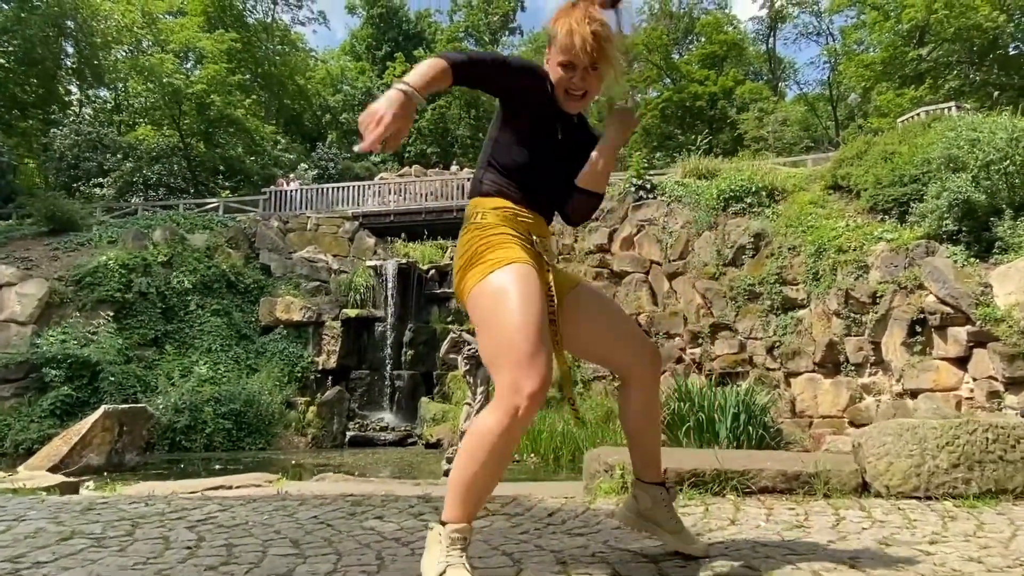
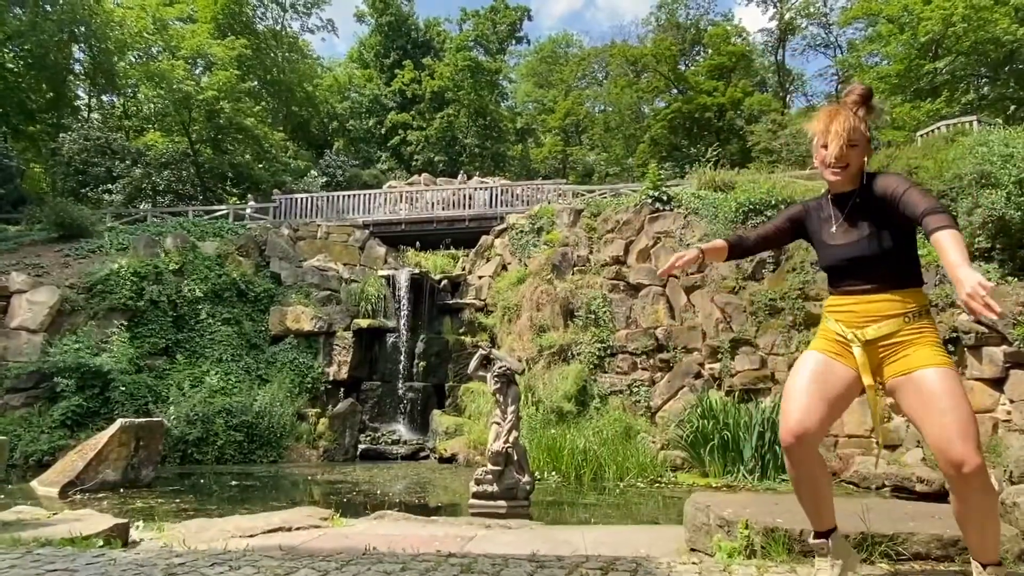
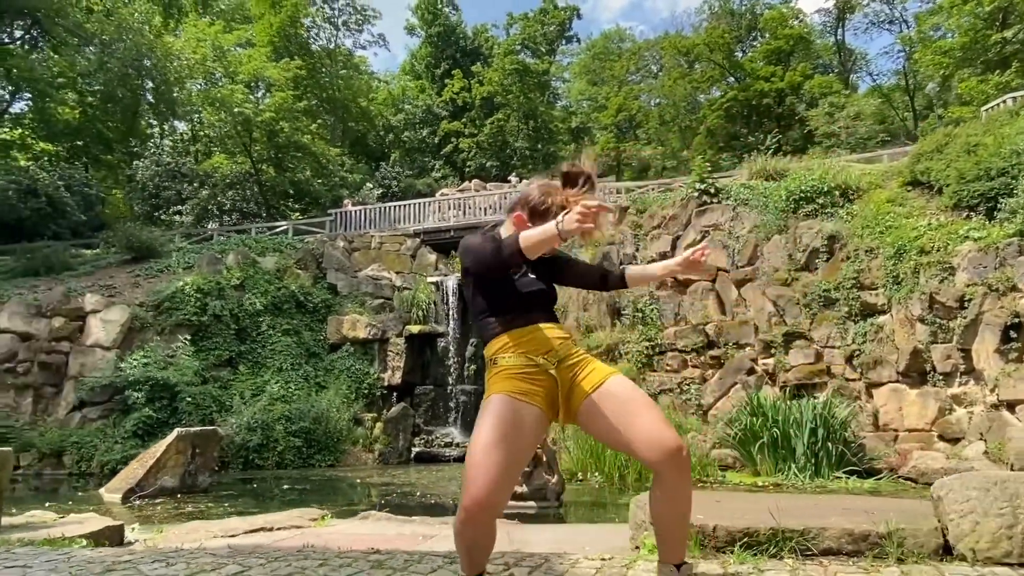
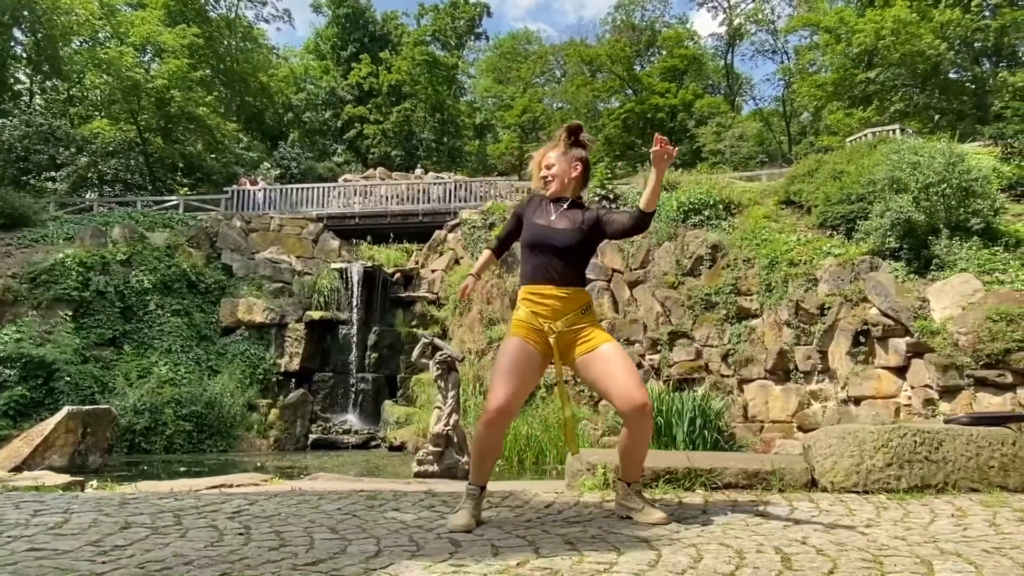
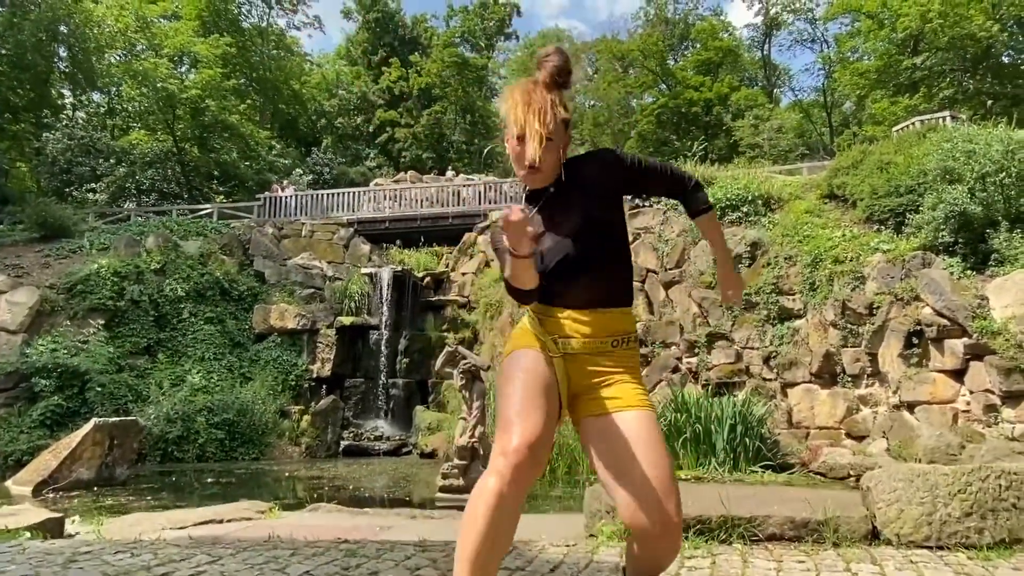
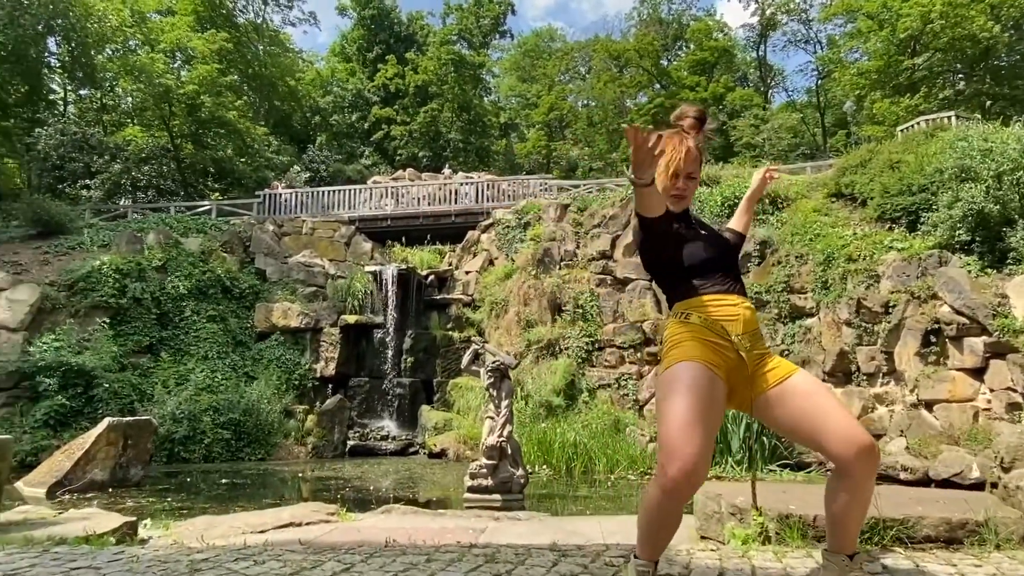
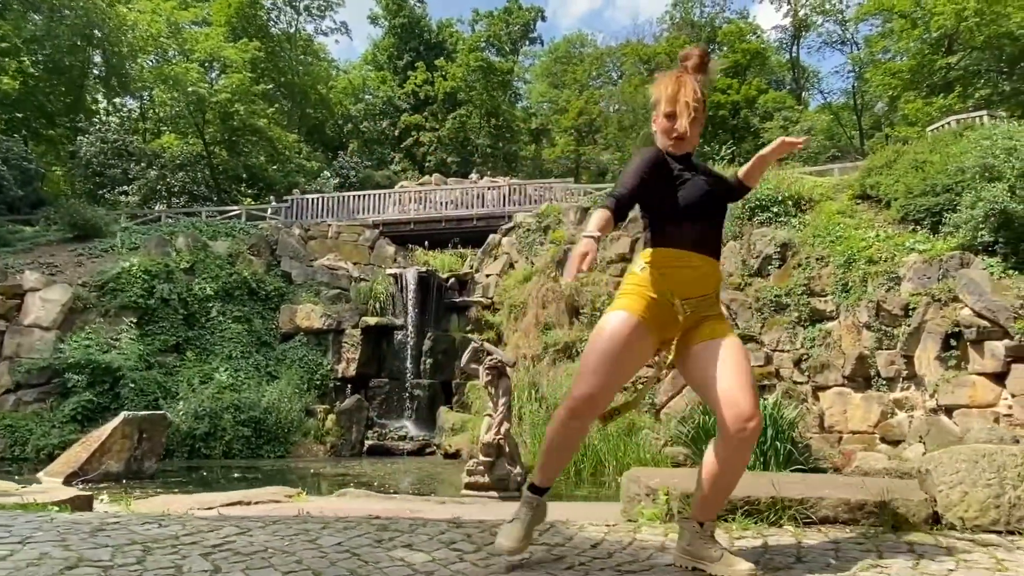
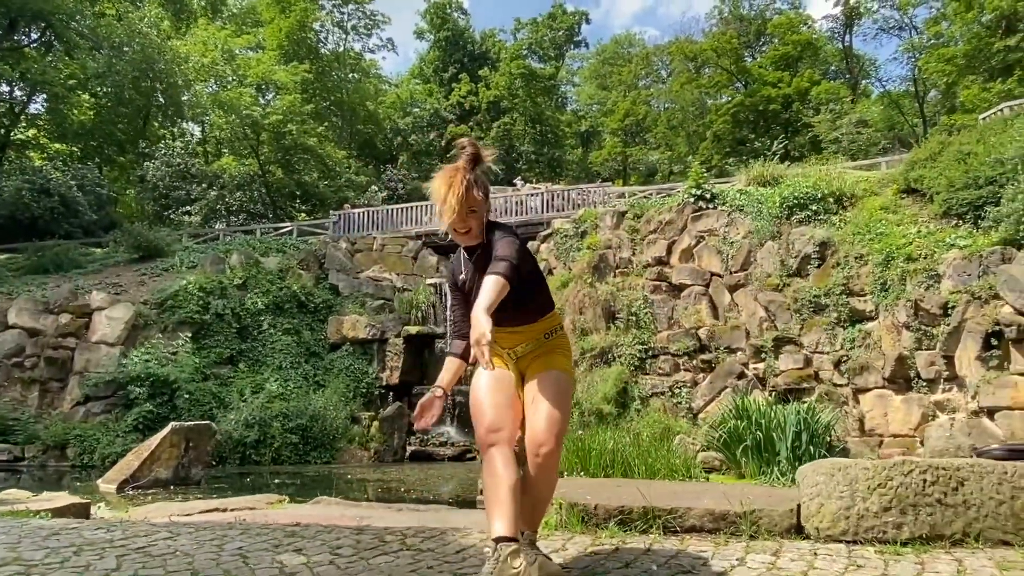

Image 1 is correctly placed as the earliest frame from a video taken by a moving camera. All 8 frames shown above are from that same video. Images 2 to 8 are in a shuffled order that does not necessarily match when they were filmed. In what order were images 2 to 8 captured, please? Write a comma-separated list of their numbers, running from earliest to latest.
5, 4, 6, 3, 8, 7, 2
